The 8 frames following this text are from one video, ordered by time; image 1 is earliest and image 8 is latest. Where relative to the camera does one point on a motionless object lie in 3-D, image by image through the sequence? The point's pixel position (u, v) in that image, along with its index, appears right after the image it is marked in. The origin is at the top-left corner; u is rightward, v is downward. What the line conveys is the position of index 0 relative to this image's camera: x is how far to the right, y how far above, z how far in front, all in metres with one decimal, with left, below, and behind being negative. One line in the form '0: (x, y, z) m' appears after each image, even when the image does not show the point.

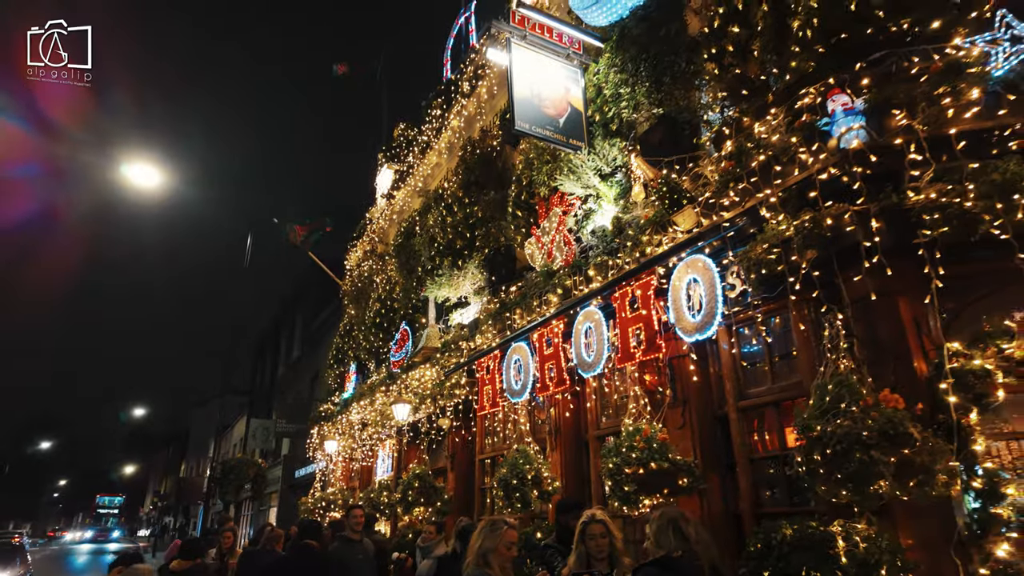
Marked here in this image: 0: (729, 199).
0: (+2.5, +1.0, +7.0) m
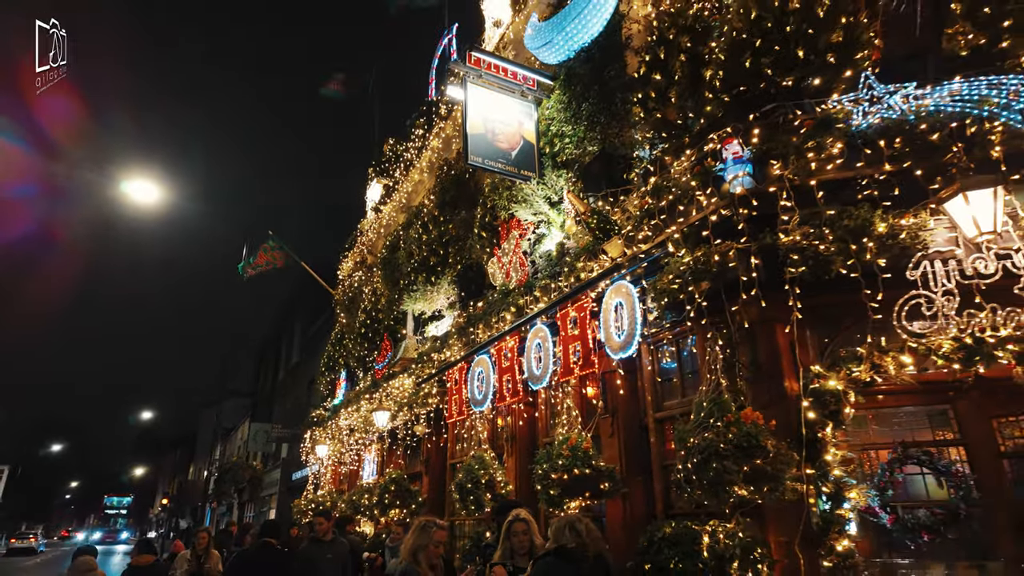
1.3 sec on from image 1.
0: (+1.7, +0.7, +7.8) m
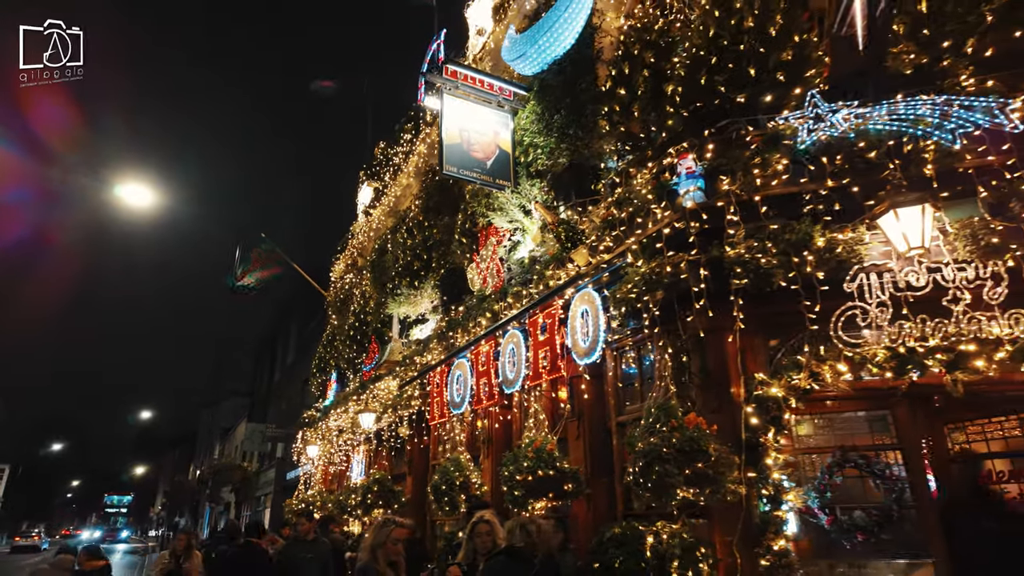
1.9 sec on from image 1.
0: (+1.3, +0.6, +8.1) m
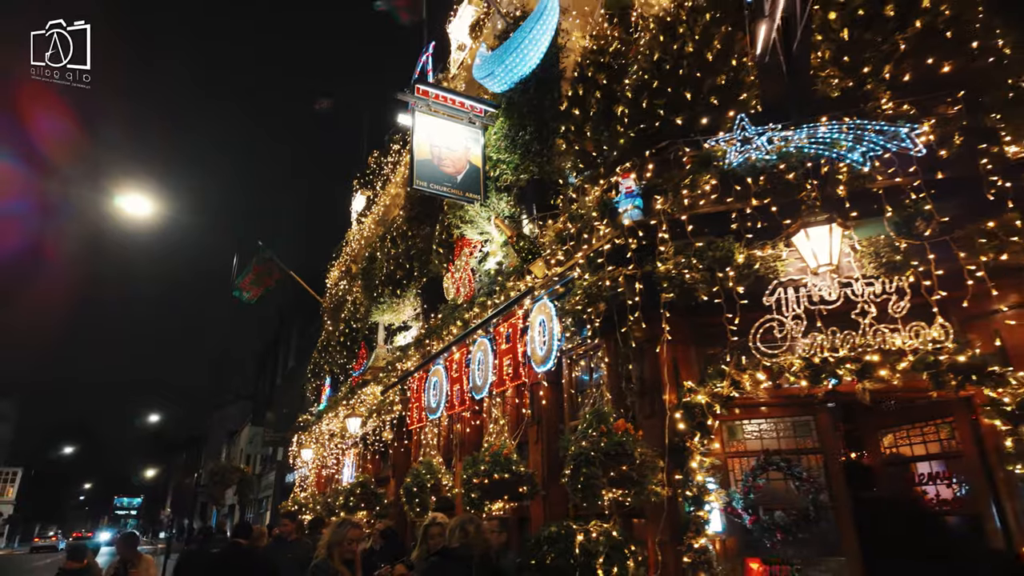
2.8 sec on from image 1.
0: (+0.7, +0.4, +8.5) m
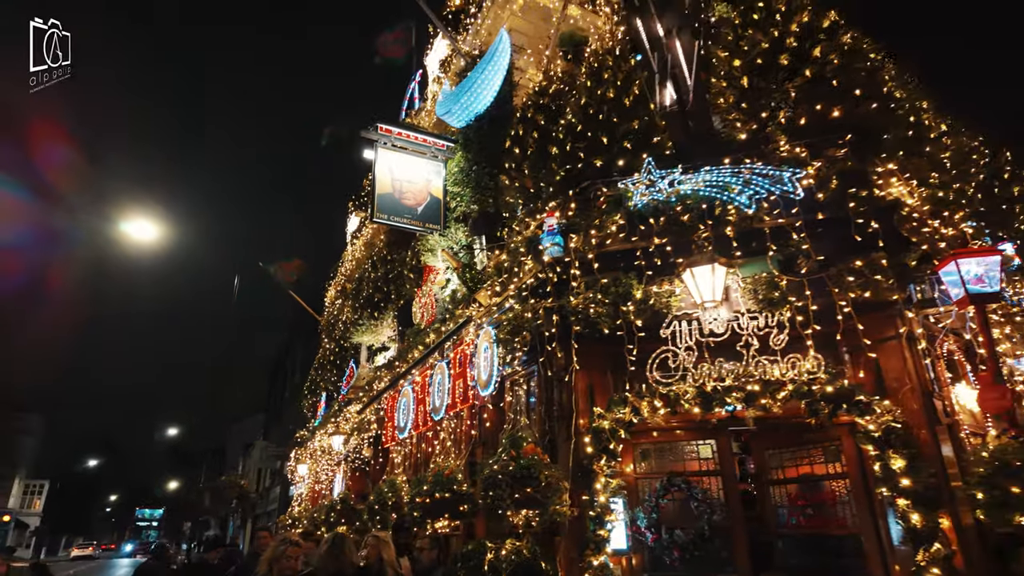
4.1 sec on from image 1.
0: (-0.2, 0.0, +9.0) m
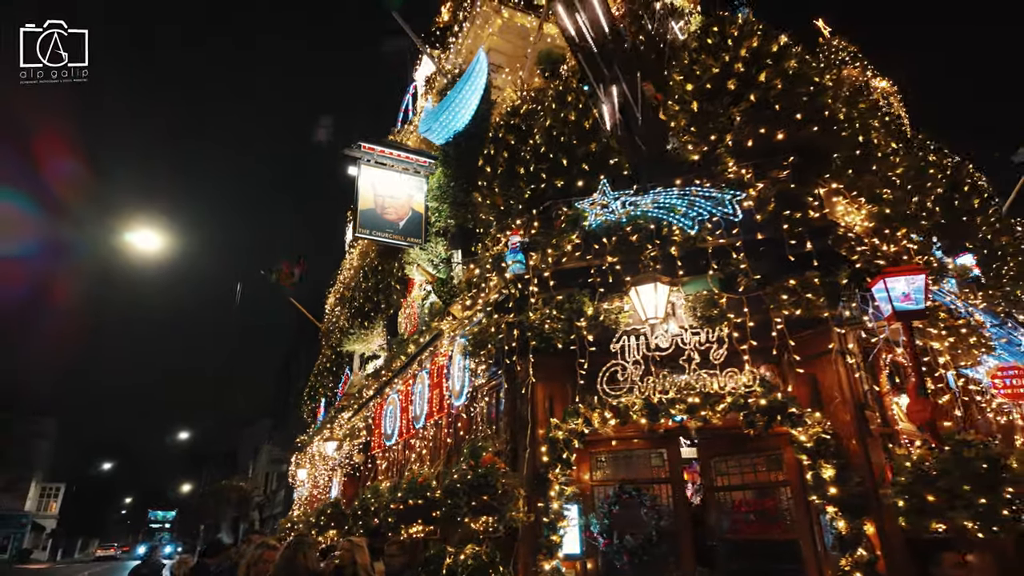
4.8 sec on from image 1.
0: (-0.7, -0.2, +9.4) m
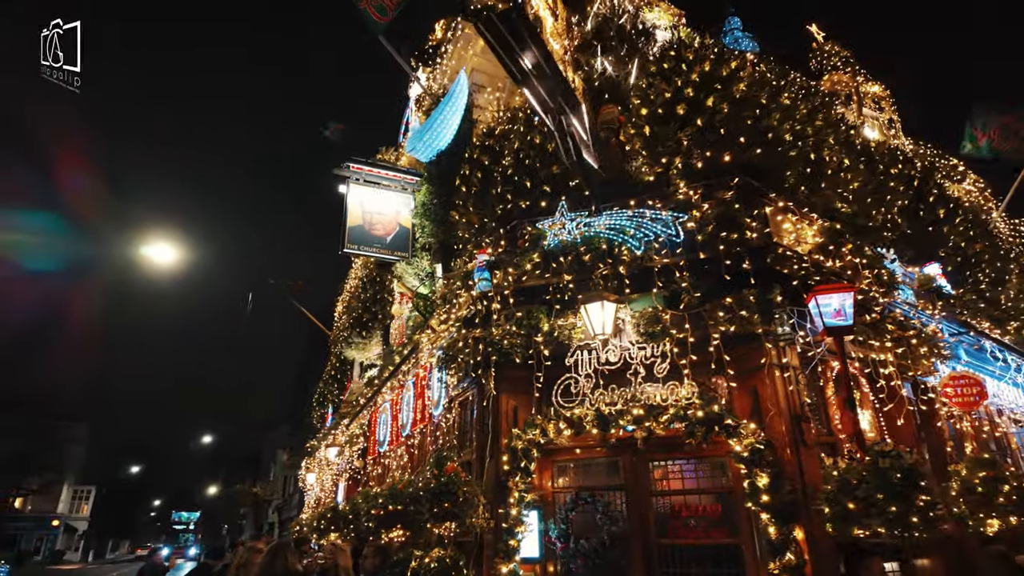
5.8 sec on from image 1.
0: (-1.2, -0.5, +9.9) m
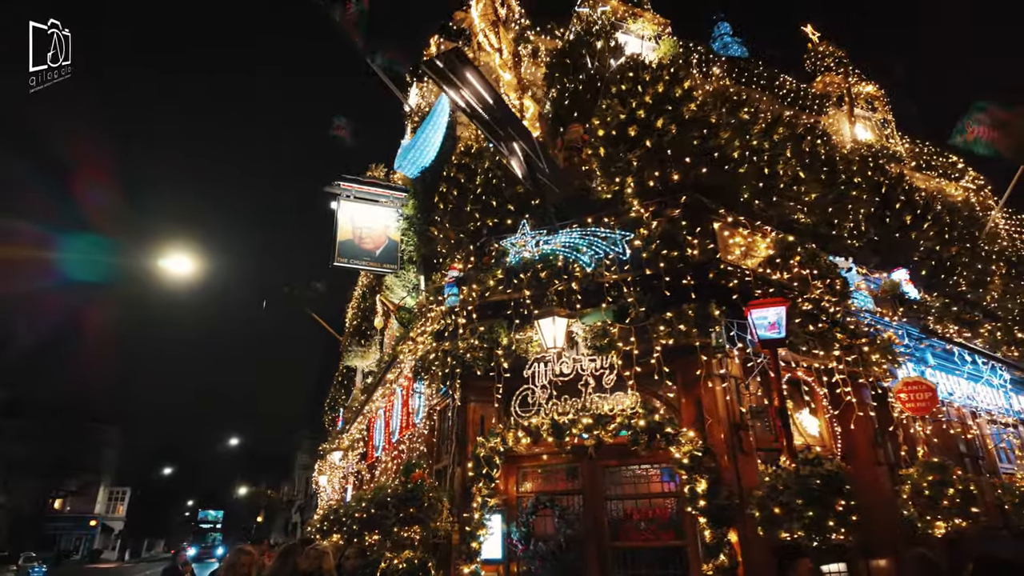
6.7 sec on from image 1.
0: (-1.6, -0.7, +10.4) m
